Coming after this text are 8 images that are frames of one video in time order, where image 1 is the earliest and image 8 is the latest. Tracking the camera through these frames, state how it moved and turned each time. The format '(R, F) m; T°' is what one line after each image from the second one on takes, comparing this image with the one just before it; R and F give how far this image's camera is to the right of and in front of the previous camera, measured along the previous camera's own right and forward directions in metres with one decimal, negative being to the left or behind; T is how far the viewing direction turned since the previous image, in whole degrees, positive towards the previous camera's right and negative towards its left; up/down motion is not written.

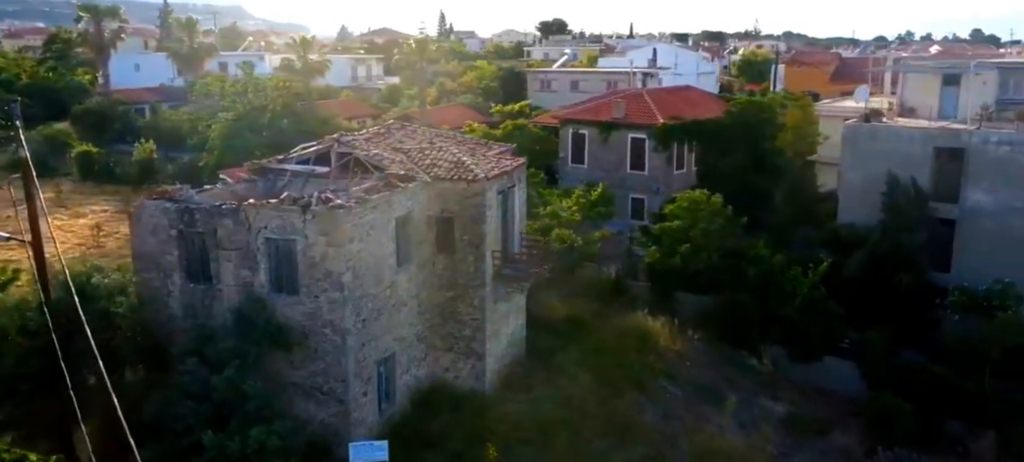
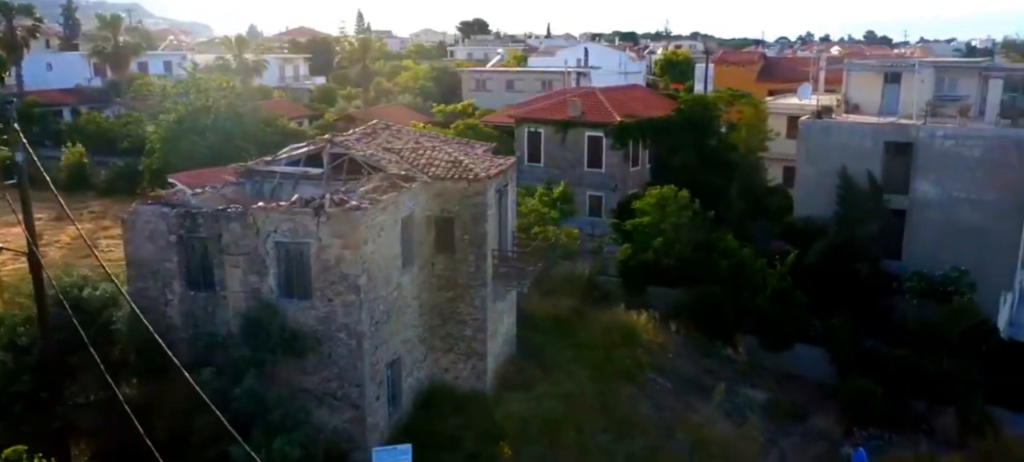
(-2.0, 0.0) m; +6°
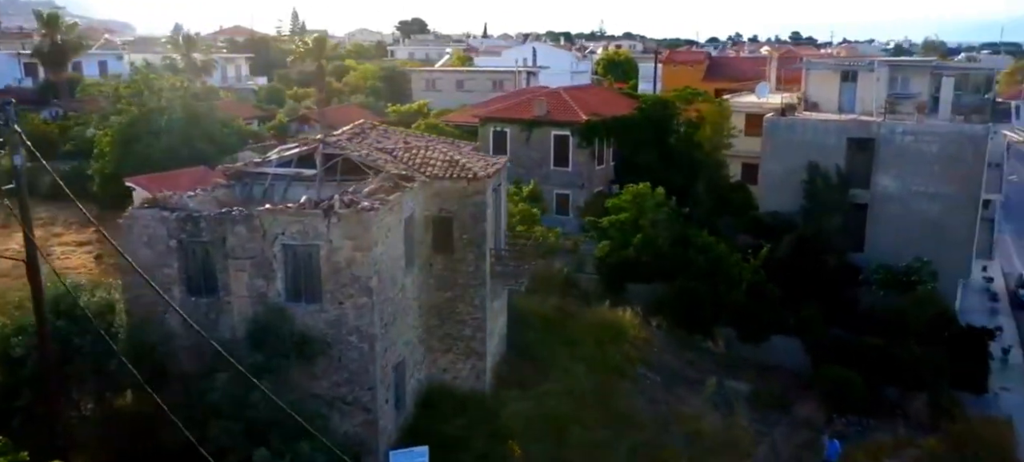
(-1.5, 0.0) m; +5°
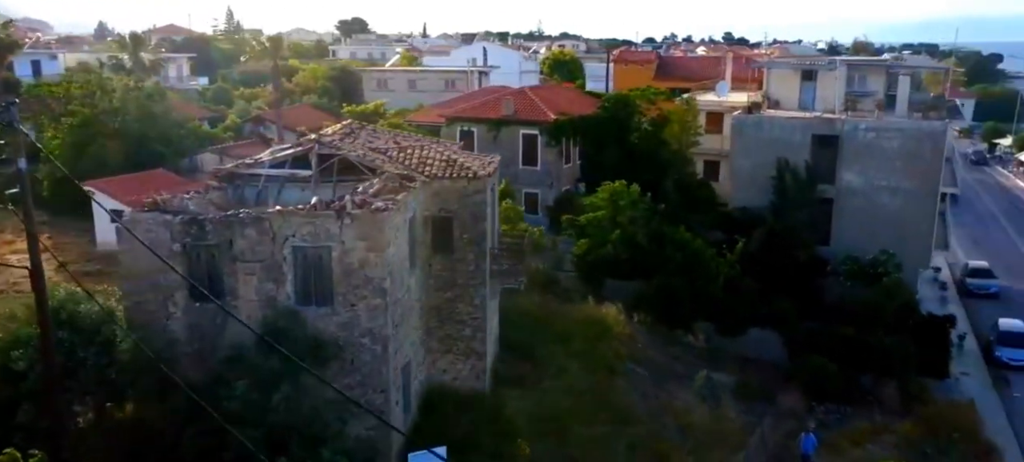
(-1.4, 0.0) m; +5°
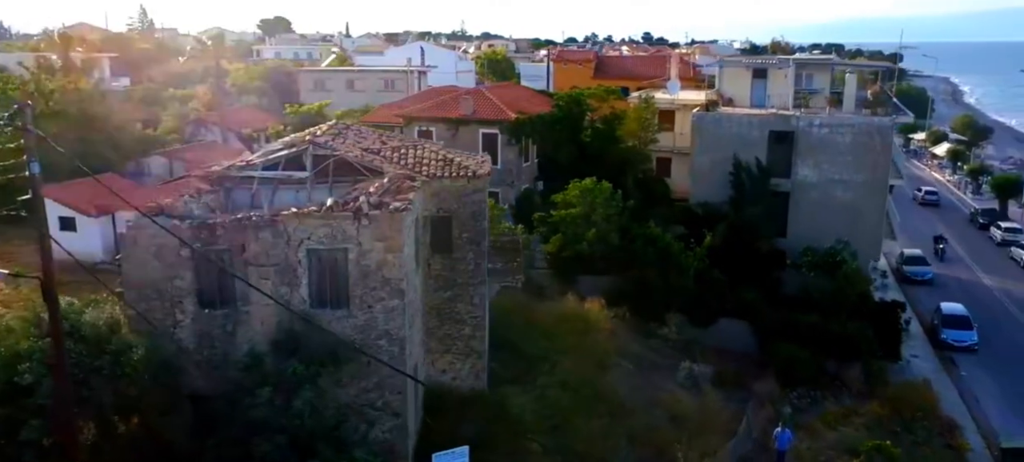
(-1.8, 0.0) m; +6°
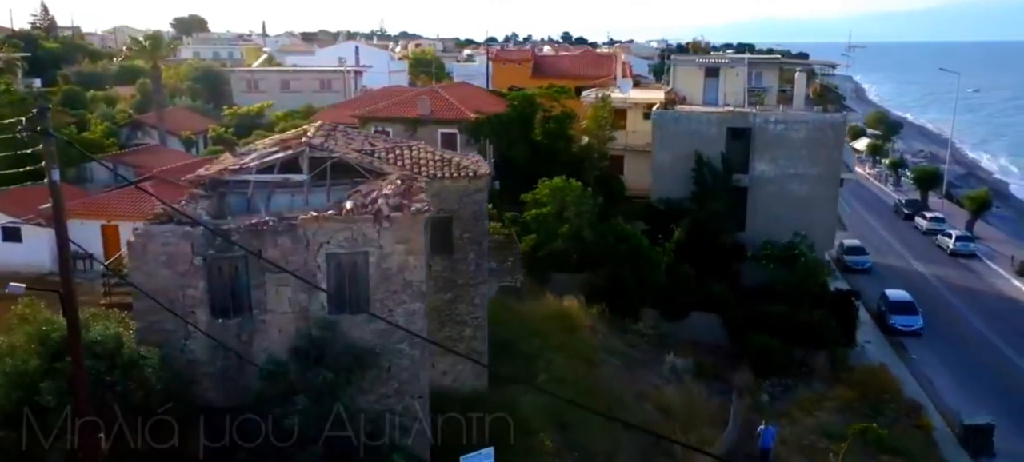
(-1.9, +0.1) m; +6°
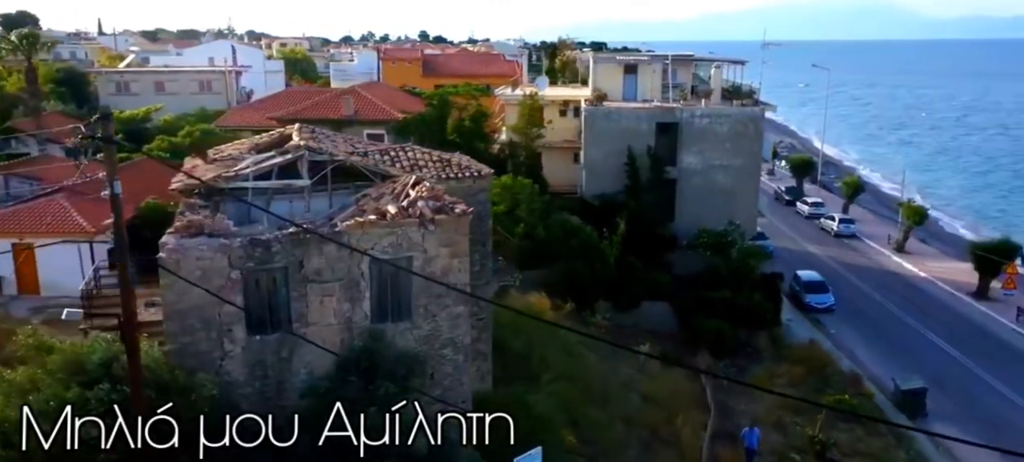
(-3.3, +0.4) m; +10°
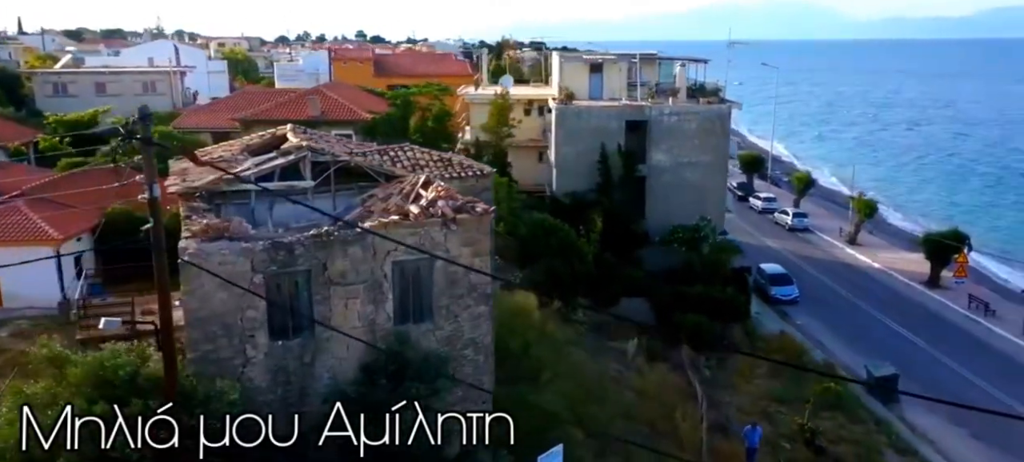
(-1.4, +0.1) m; +4°
